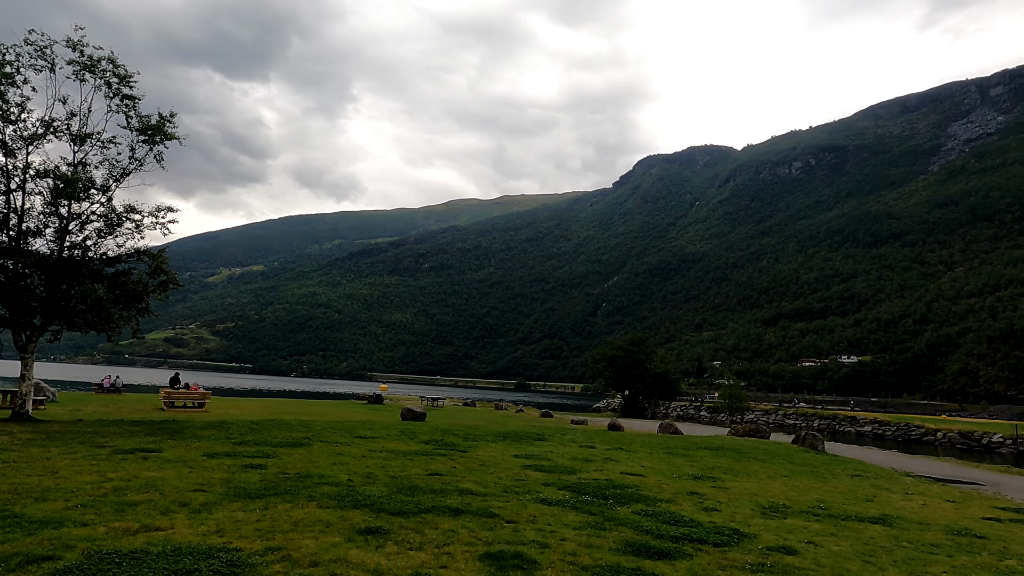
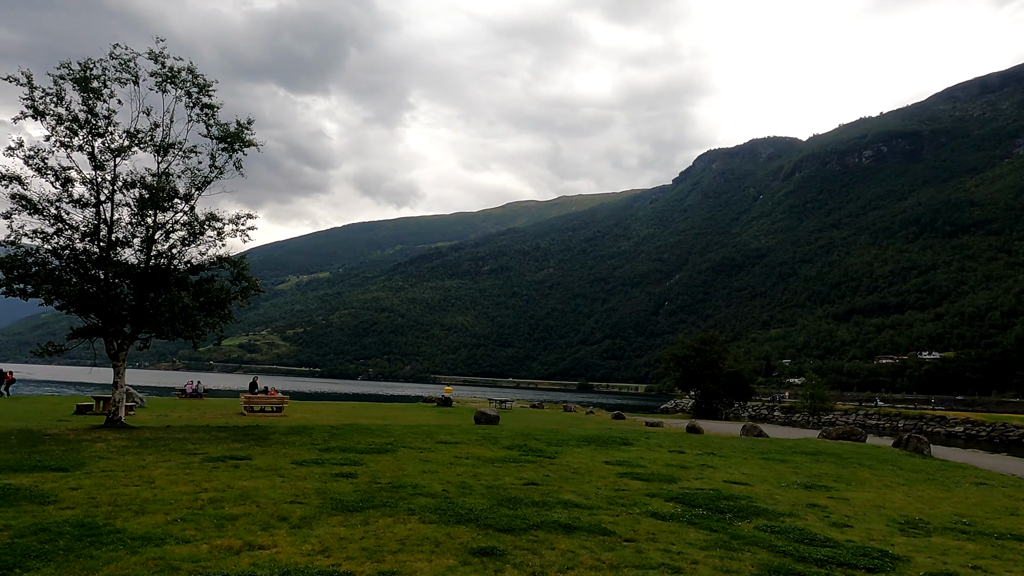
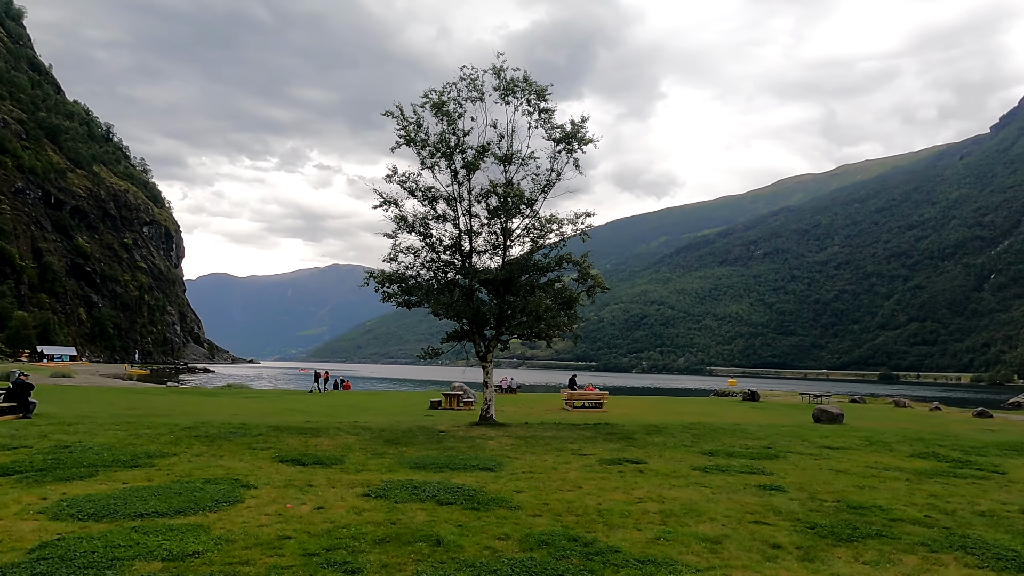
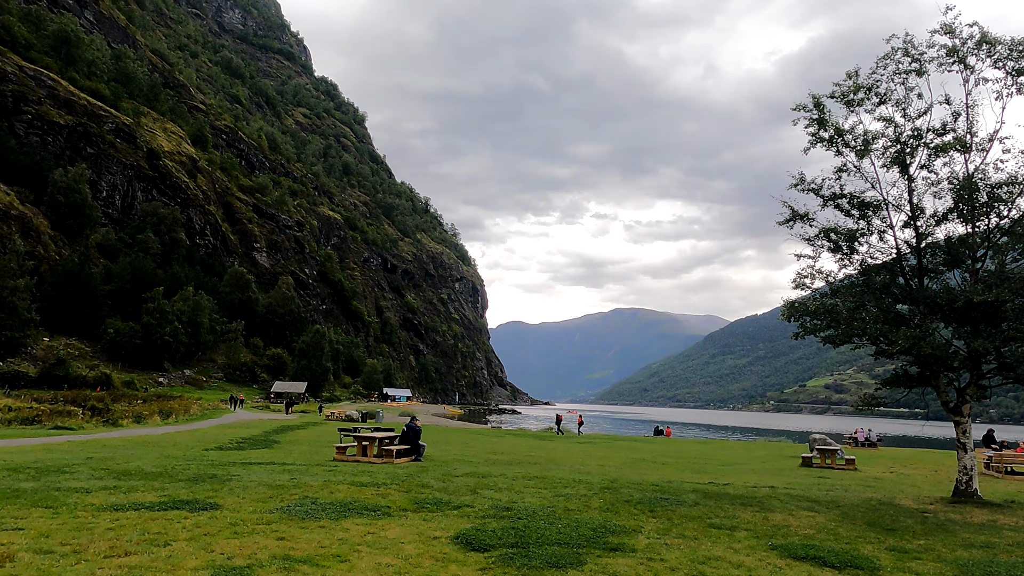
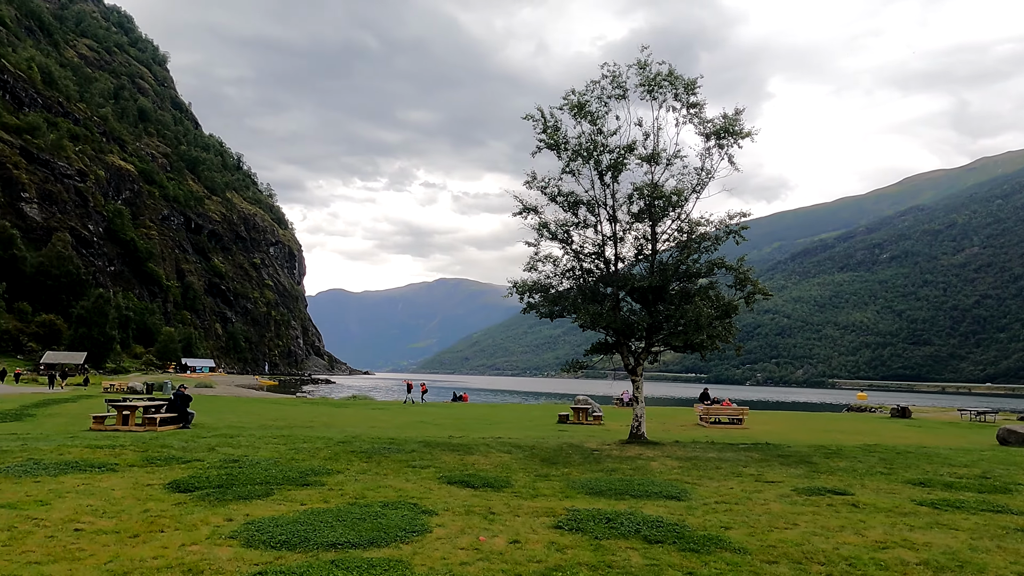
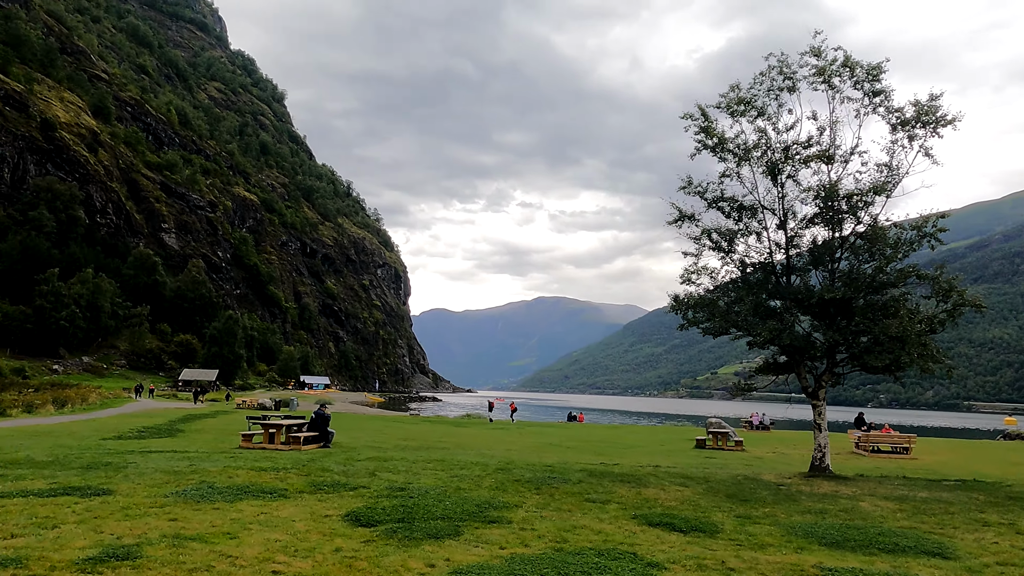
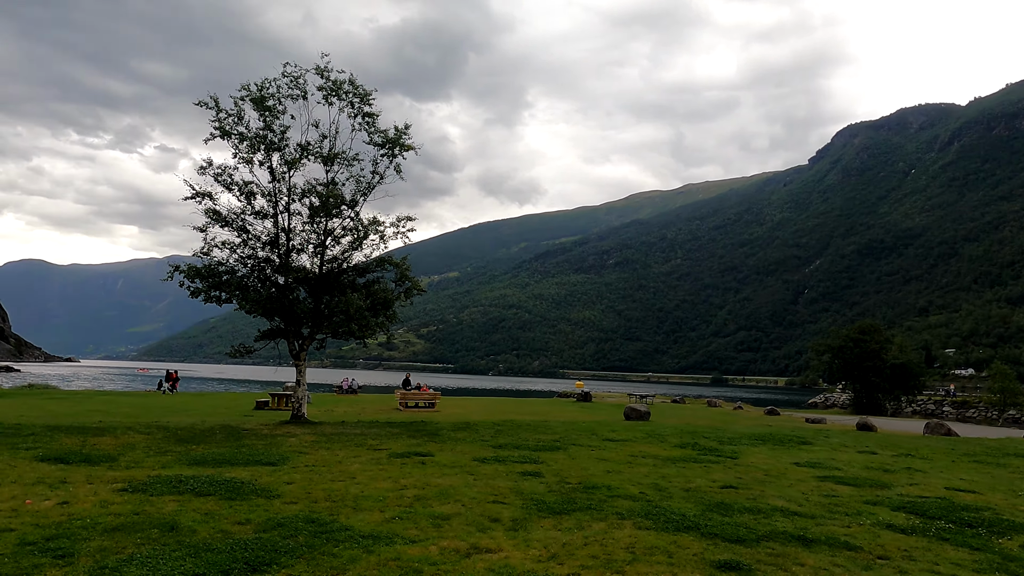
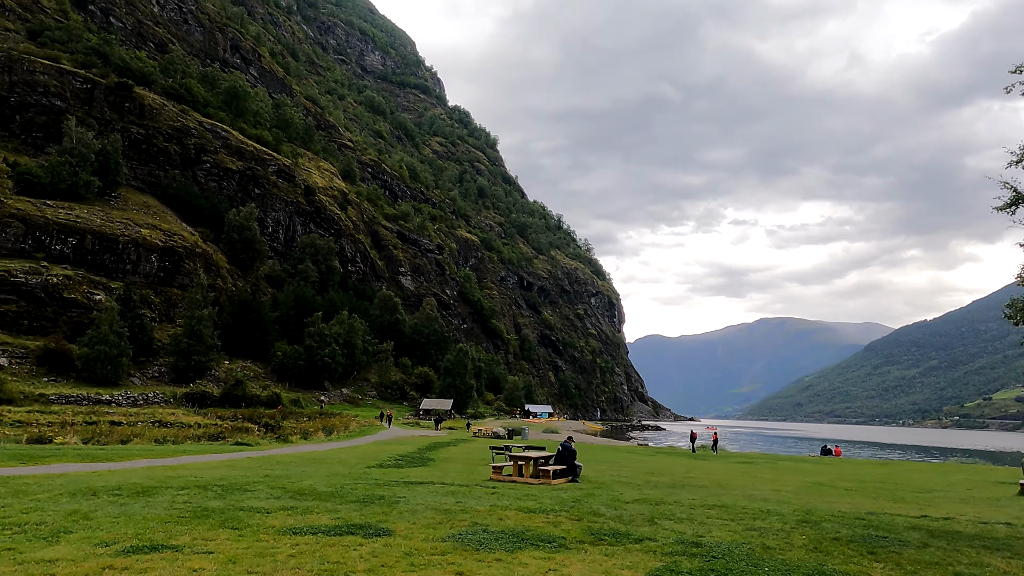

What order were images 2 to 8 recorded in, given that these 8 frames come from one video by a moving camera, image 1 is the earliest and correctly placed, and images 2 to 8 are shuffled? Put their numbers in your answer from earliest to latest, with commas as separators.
2, 7, 3, 5, 6, 4, 8
